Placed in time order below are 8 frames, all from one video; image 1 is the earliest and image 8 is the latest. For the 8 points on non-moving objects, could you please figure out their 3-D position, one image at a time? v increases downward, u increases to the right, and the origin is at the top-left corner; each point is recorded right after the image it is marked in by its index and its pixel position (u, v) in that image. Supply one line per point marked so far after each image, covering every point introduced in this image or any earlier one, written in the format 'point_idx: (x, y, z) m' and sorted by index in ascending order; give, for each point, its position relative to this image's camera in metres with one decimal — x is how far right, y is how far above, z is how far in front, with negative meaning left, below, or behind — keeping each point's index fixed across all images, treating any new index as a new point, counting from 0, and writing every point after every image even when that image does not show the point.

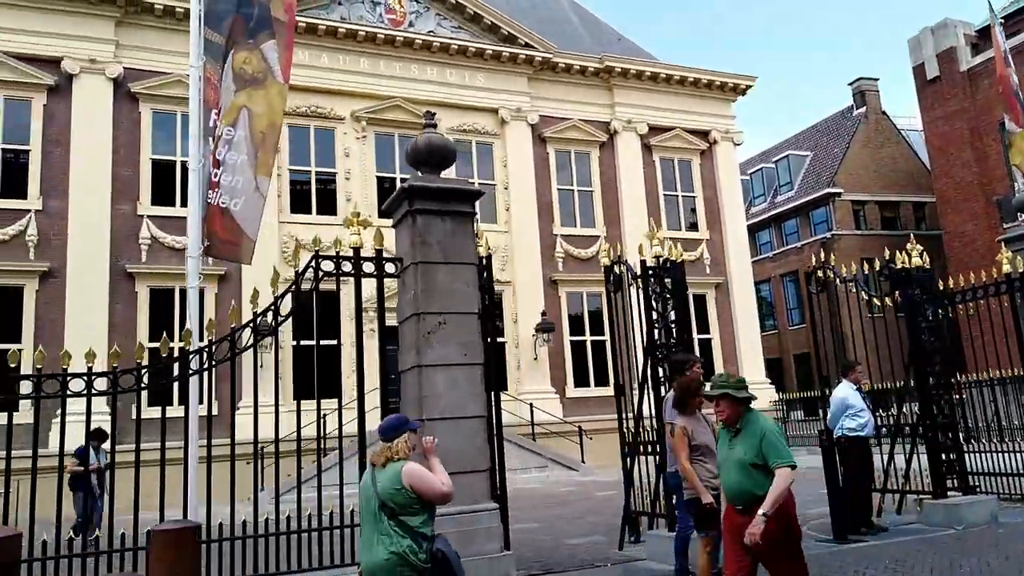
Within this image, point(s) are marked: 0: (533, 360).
0: (+0.5, -1.8, +19.5) m
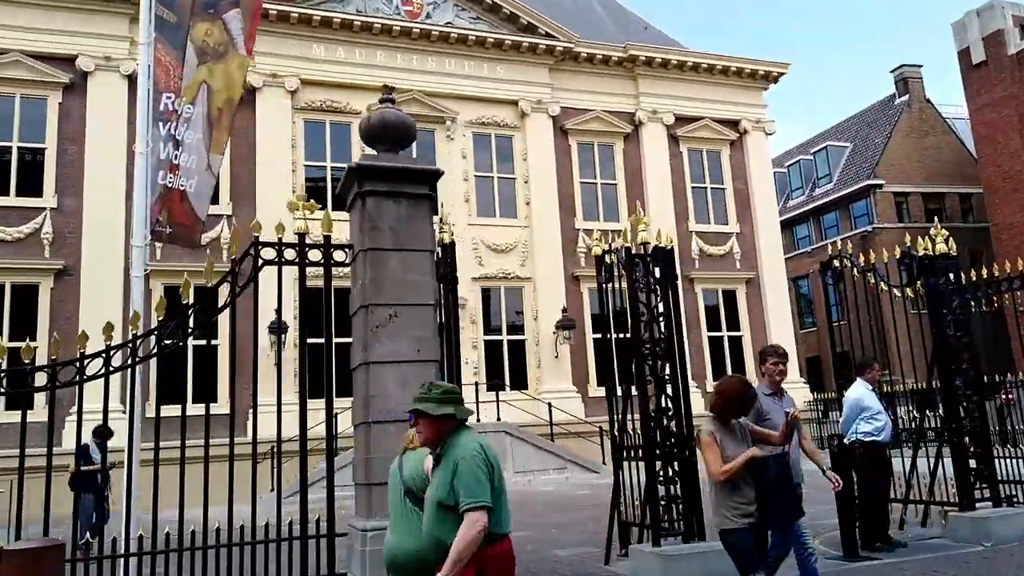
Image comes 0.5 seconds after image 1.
0: (+1.0, -1.7, +19.0) m
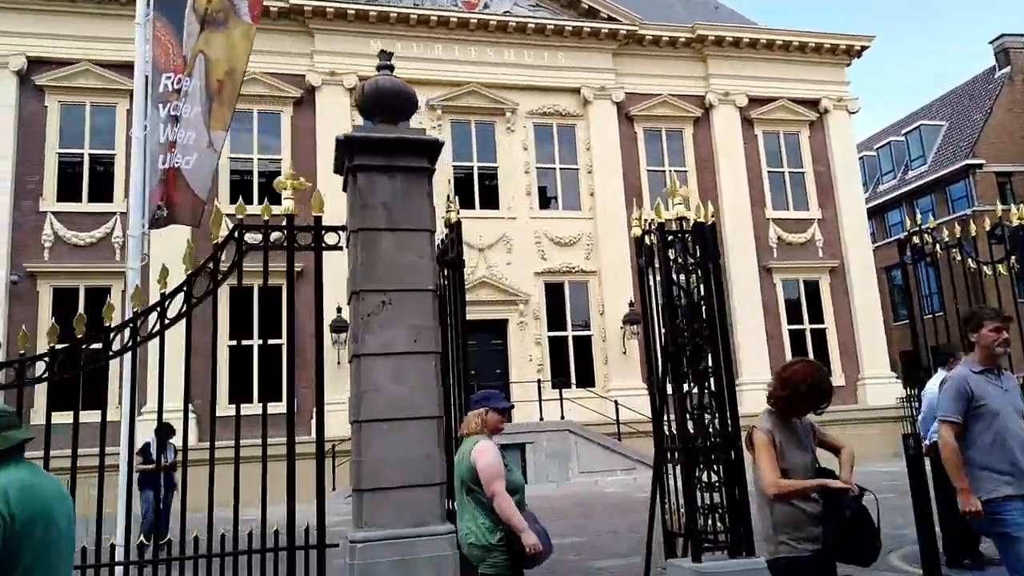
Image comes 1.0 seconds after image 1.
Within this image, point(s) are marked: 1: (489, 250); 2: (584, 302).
0: (+2.6, -1.6, +18.3) m
1: (-0.6, +0.9, +18.3) m
2: (+1.8, -0.4, +18.7) m
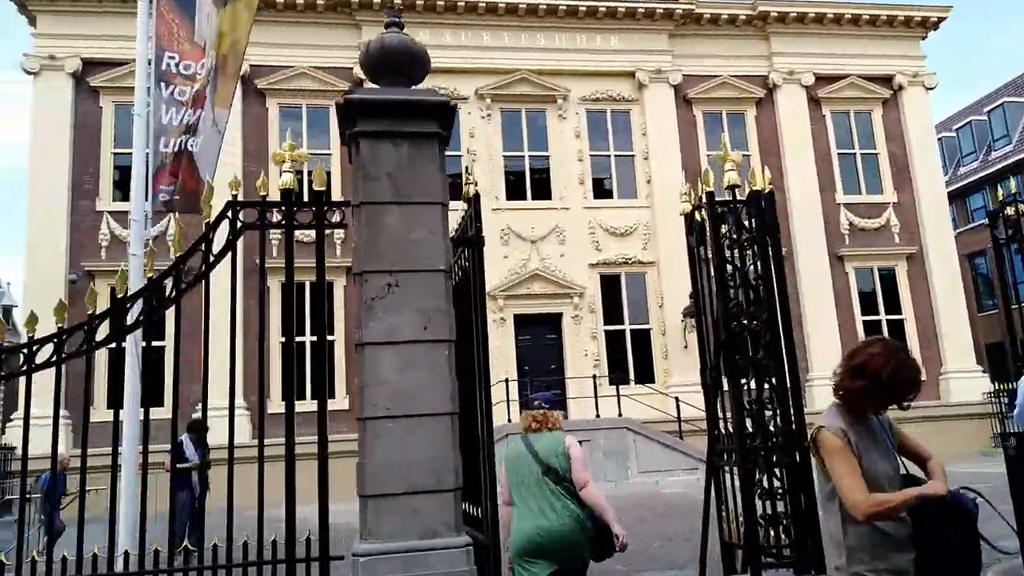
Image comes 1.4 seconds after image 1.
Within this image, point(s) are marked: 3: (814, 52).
0: (+3.9, -1.4, +17.5) m
1: (+0.7, +1.1, +17.7) m
2: (+3.0, -0.2, +18.0) m
3: (+7.7, +6.0, +19.7) m
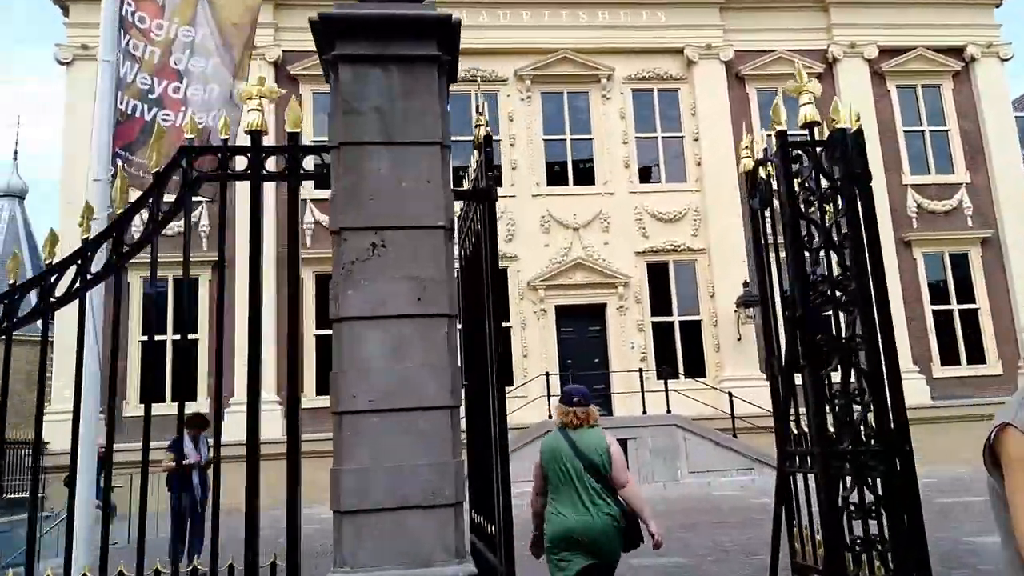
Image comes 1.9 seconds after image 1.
0: (+4.7, -1.1, +16.4) m
1: (+1.6, +1.3, +16.8) m
2: (+3.9, +0.1, +16.9) m
3: (+8.6, +6.3, +18.3) m
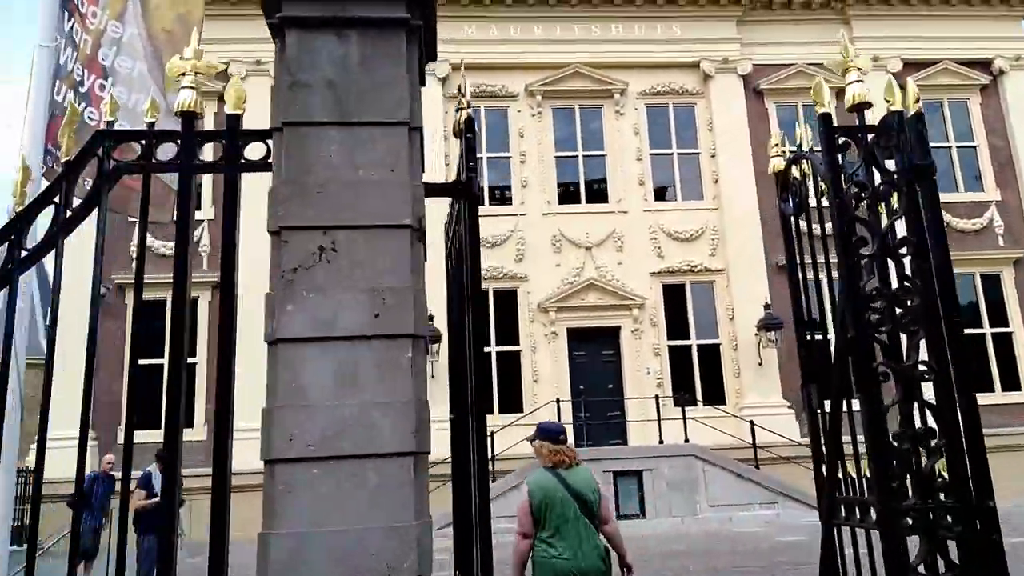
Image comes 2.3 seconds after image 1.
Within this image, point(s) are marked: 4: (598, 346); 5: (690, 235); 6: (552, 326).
0: (+4.9, -1.6, +15.6) m
1: (+1.8, +0.8, +16.2) m
2: (+4.2, -0.4, +16.2) m
3: (+8.9, +5.8, +17.7) m
4: (+1.8, -1.2, +16.1) m
5: (+3.8, +1.1, +16.3) m
6: (+0.8, -0.8, +15.9) m
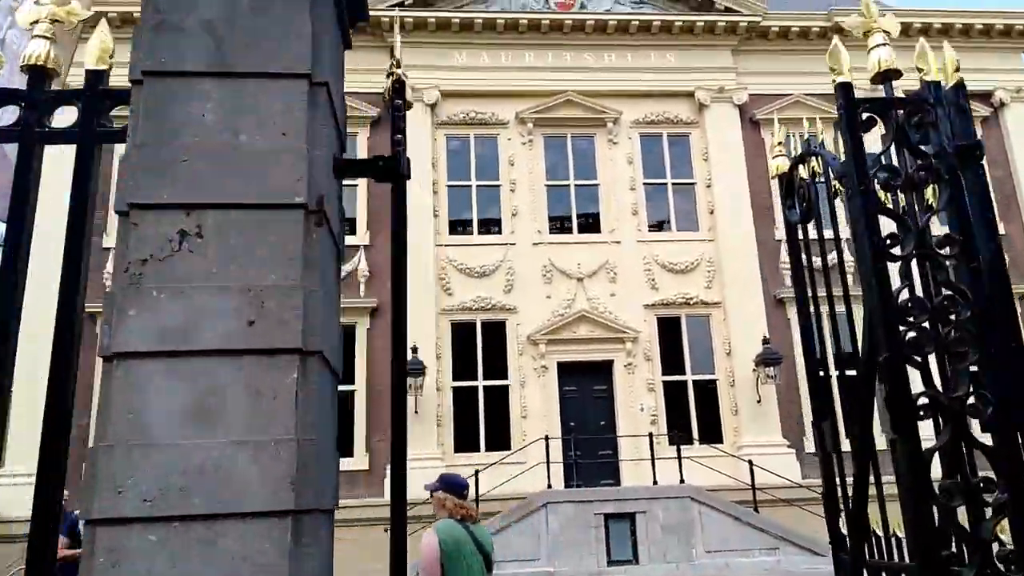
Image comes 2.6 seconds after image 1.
0: (+4.7, -2.2, +15.0) m
1: (+1.6, +0.2, +15.7) m
2: (+3.9, -1.1, +15.6) m
3: (+8.7, +5.0, +17.4) m
4: (+1.6, -1.9, +15.5) m
5: (+3.5, +0.4, +15.8) m
6: (+0.6, -1.4, +15.2) m
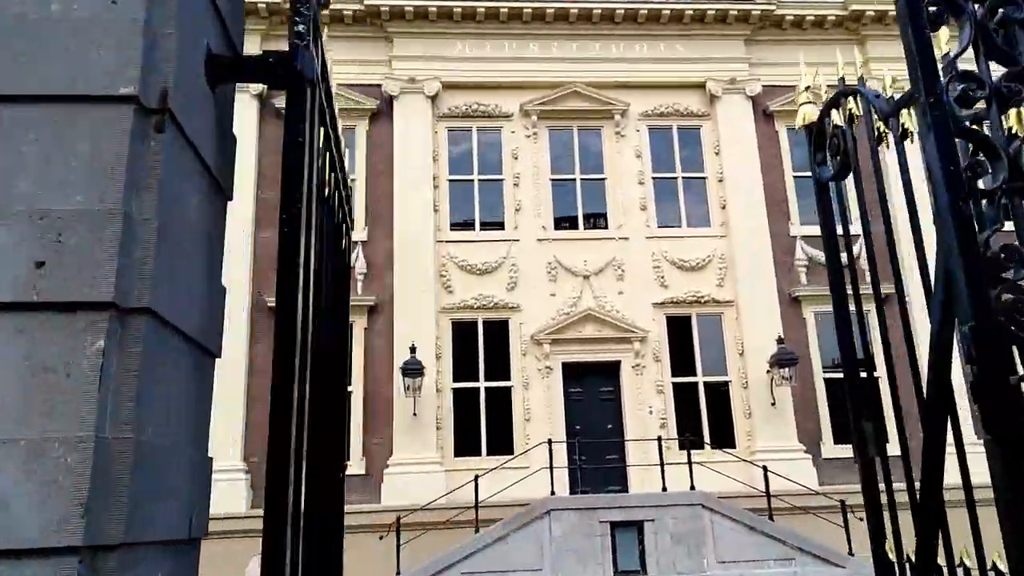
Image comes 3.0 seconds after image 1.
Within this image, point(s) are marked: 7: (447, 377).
0: (+4.8, -2.2, +14.3) m
1: (+1.6, +0.2, +15.1) m
2: (+4.0, -1.0, +15.0) m
3: (+8.8, +5.0, +16.7) m
4: (+1.6, -1.8, +14.8) m
5: (+3.6, +0.5, +15.2) m
6: (+0.6, -1.4, +14.6) m
7: (-1.2, -1.7, +14.5) m
